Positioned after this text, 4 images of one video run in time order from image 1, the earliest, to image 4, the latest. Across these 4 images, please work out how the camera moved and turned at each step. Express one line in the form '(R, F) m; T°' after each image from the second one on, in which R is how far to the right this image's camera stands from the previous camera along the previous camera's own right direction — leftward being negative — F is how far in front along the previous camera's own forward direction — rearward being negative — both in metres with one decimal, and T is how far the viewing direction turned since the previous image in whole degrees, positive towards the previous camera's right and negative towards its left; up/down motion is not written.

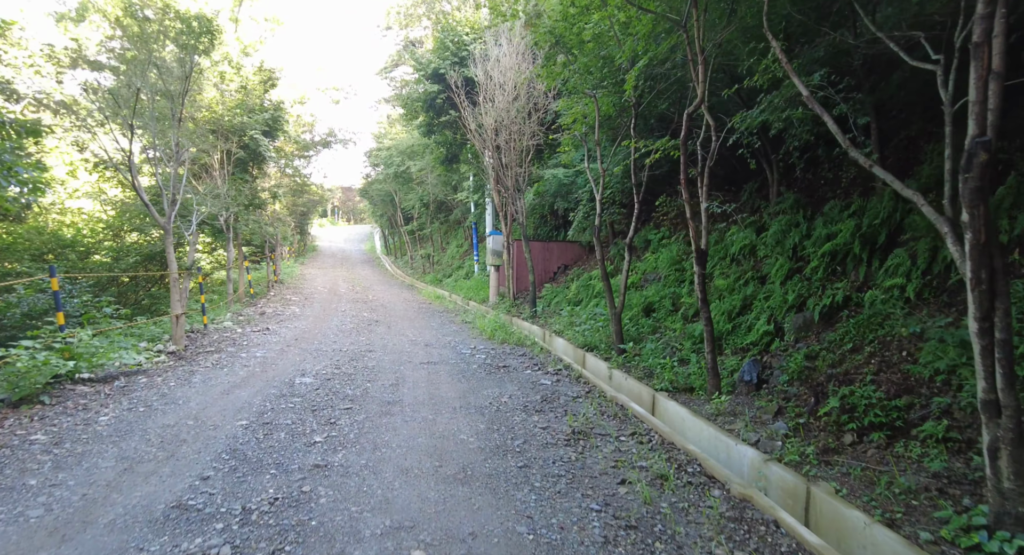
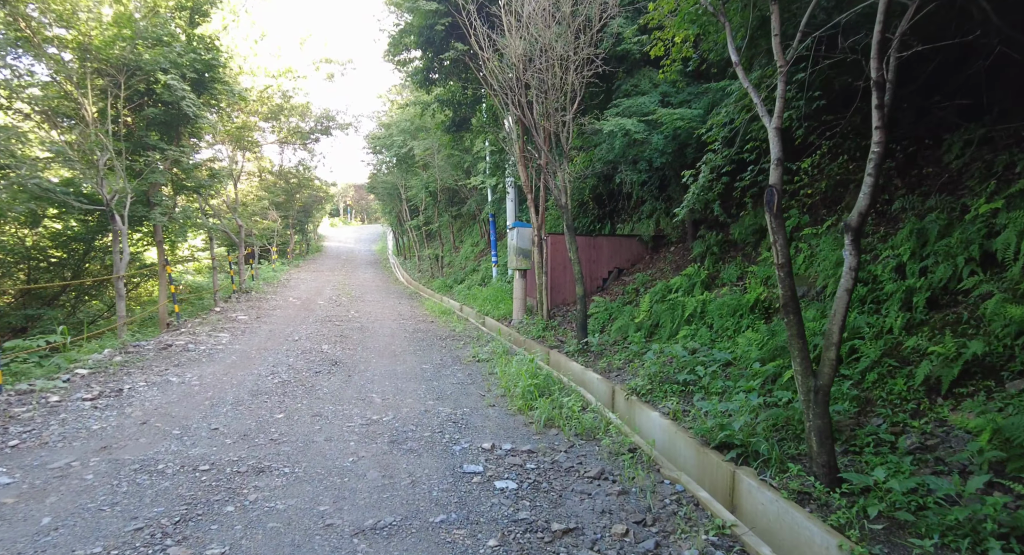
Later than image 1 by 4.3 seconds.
(-0.3, +3.9) m; -2°
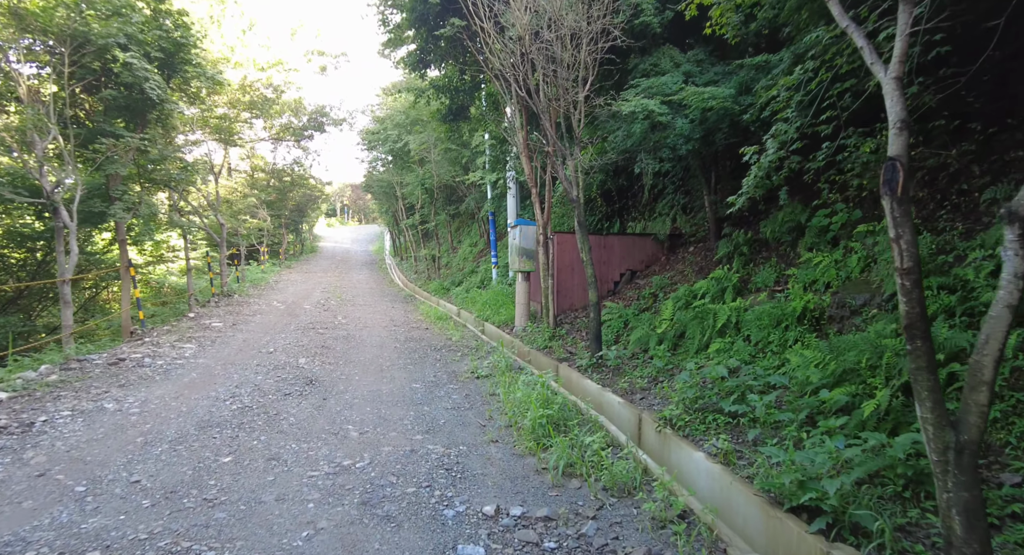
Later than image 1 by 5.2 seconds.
(-0.1, +0.9) m; 0°
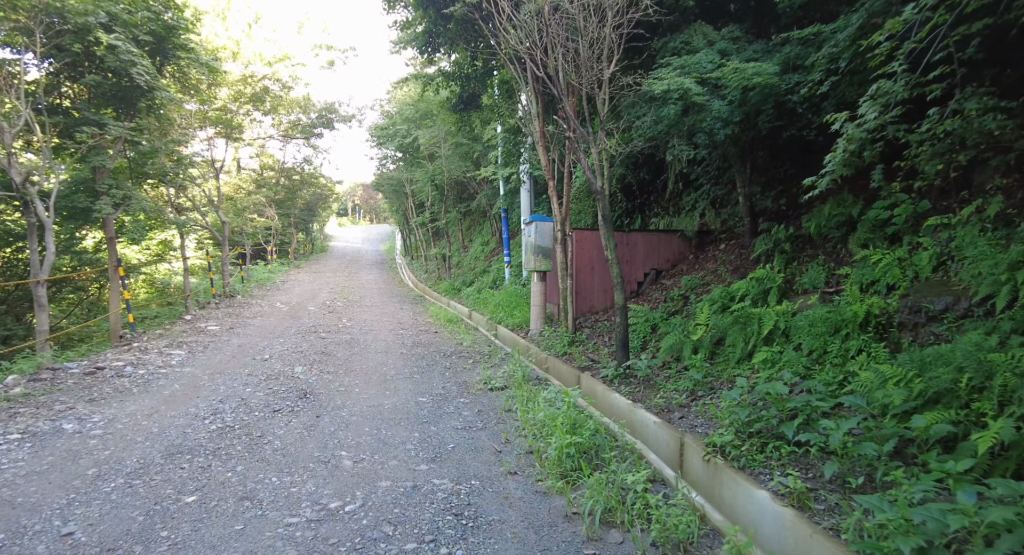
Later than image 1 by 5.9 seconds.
(-0.1, +0.6) m; -1°
